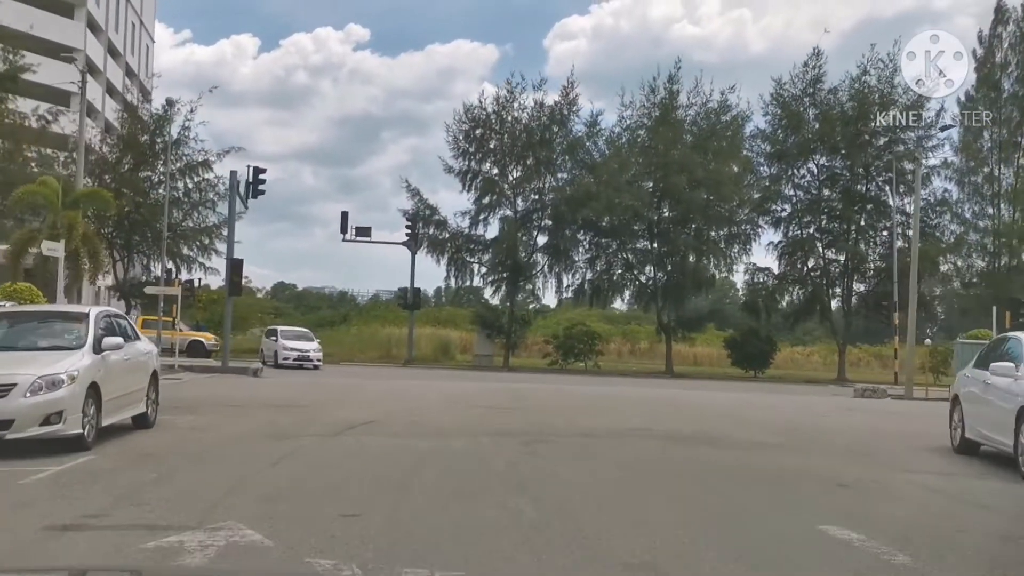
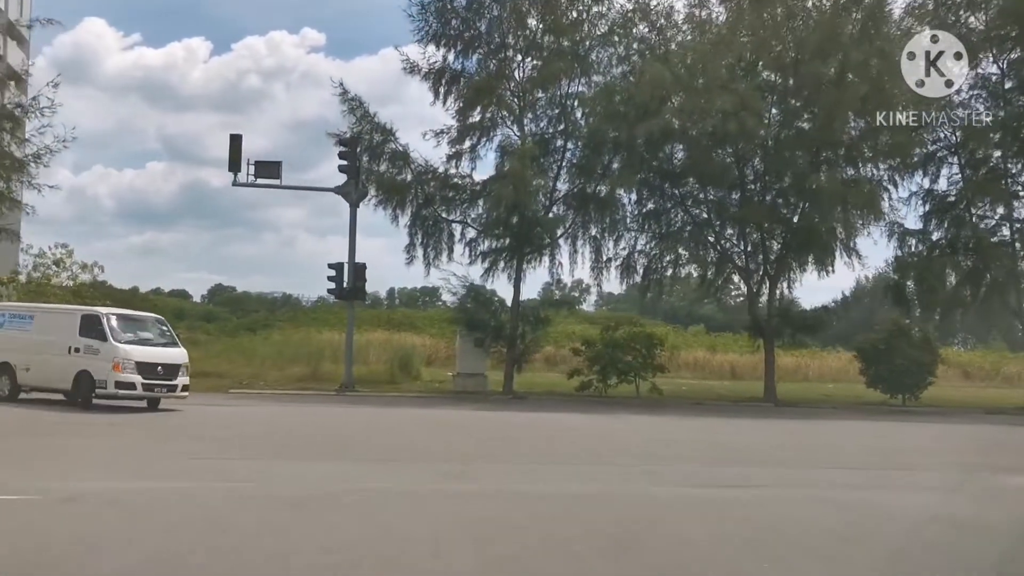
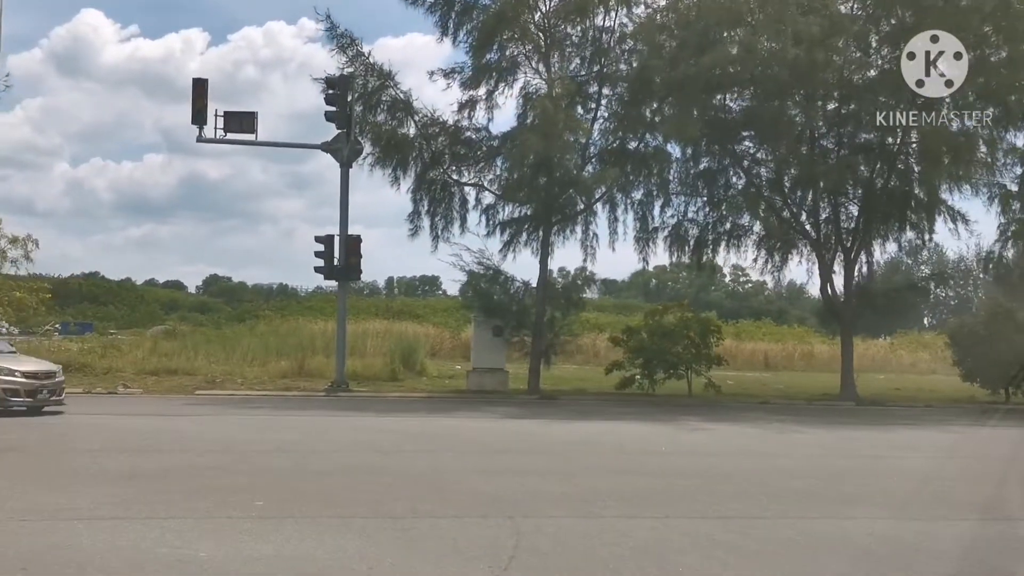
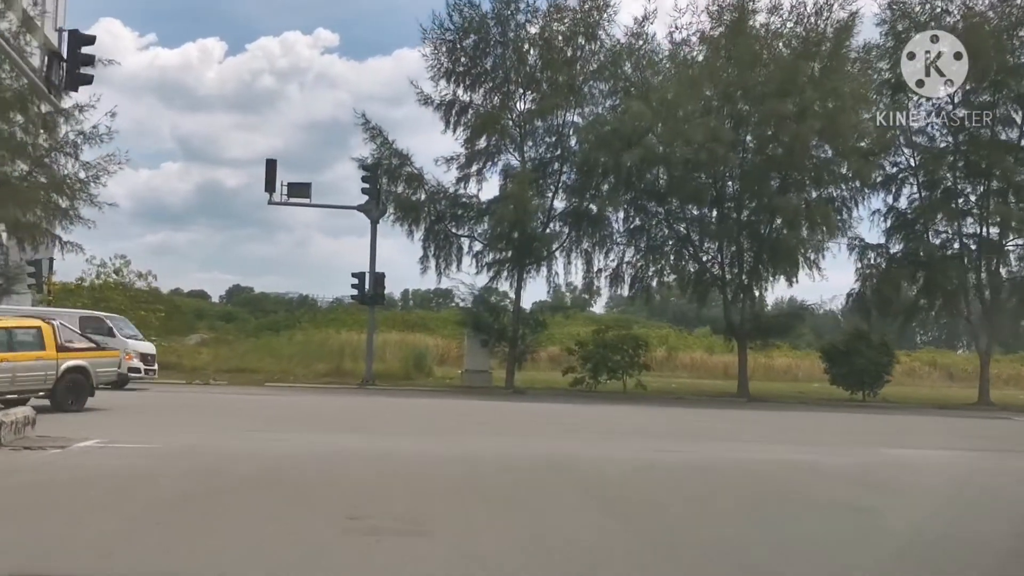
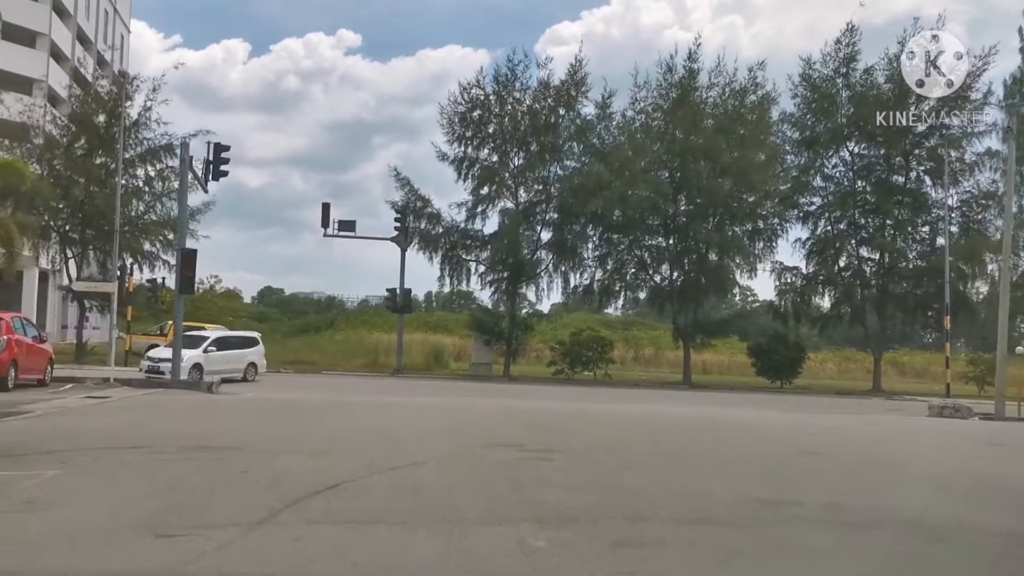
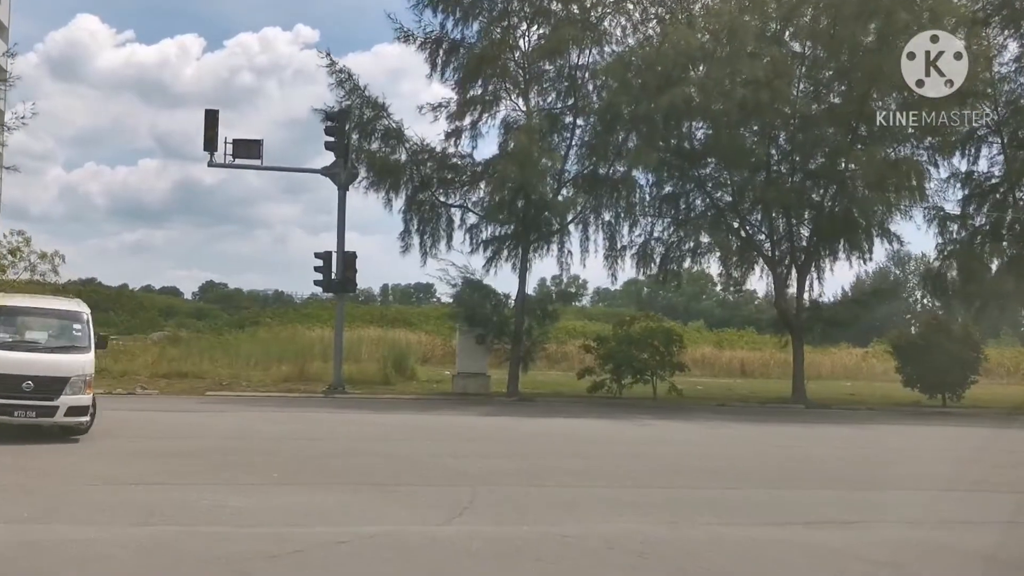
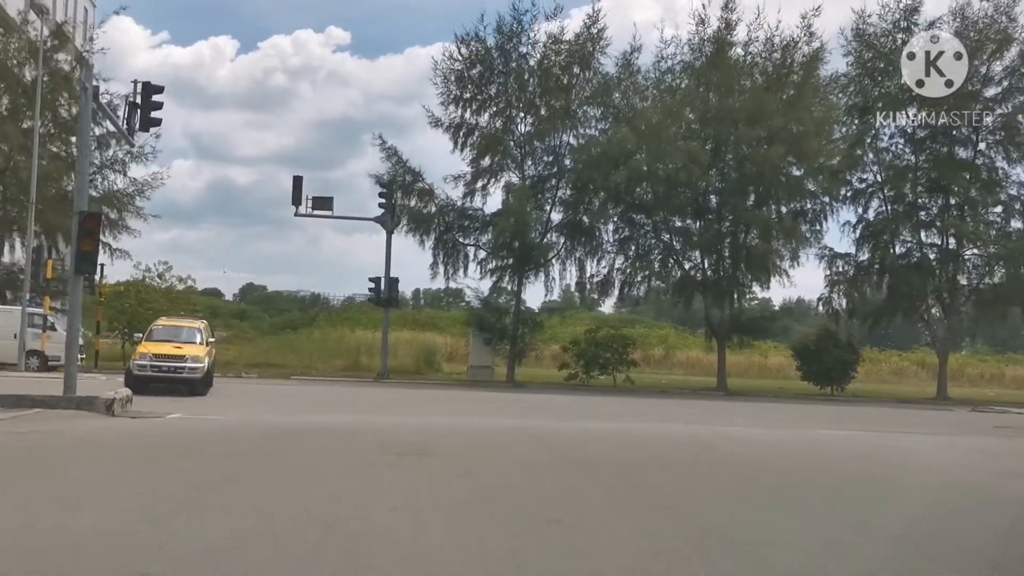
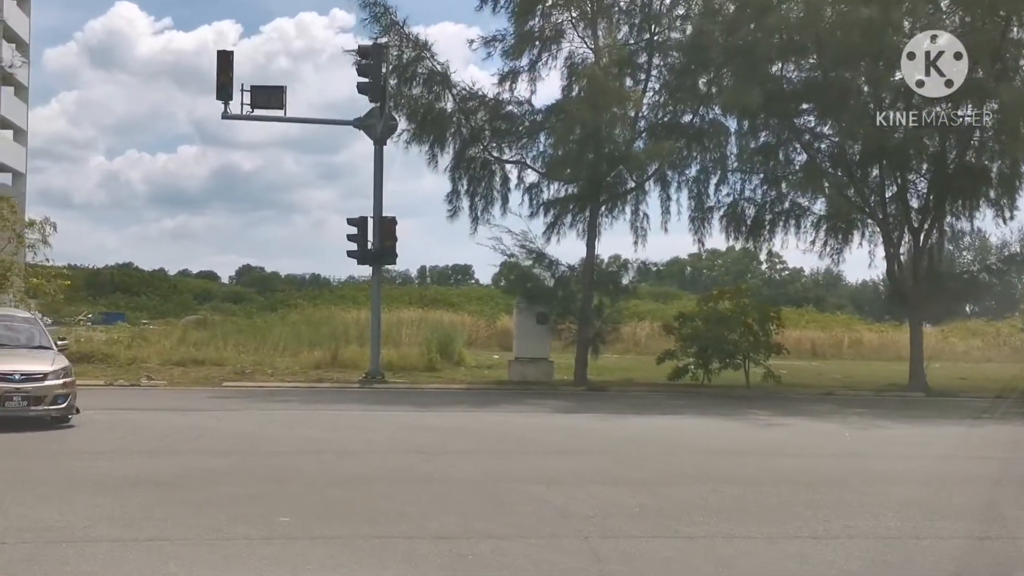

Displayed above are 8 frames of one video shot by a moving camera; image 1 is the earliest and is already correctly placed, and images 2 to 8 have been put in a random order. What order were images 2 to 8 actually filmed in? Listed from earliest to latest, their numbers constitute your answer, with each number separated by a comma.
5, 7, 4, 2, 6, 3, 8
